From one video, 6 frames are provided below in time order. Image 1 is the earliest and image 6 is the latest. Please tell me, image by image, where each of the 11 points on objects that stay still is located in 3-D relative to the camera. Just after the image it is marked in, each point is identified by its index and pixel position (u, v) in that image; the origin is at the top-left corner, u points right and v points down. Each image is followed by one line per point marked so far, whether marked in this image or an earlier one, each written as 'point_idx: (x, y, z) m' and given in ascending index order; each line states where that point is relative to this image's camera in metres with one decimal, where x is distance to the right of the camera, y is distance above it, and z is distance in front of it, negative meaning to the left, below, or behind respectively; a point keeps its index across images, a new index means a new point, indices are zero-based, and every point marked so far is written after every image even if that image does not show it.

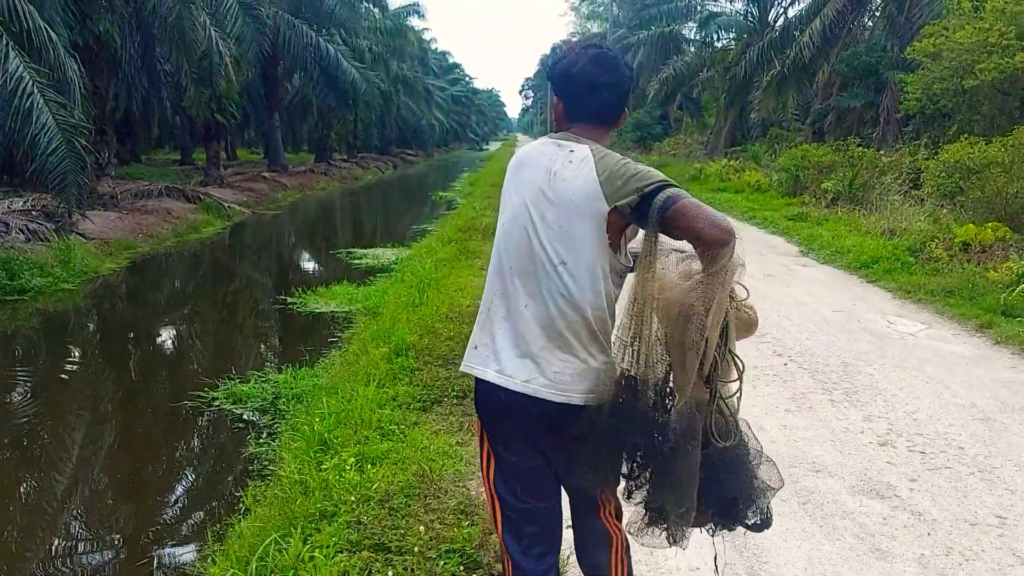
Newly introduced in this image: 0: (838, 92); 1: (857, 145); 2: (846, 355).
0: (+7.3, +4.4, +19.6) m
1: (+5.6, +2.3, +14.1) m
2: (+1.8, -0.4, +4.8) m
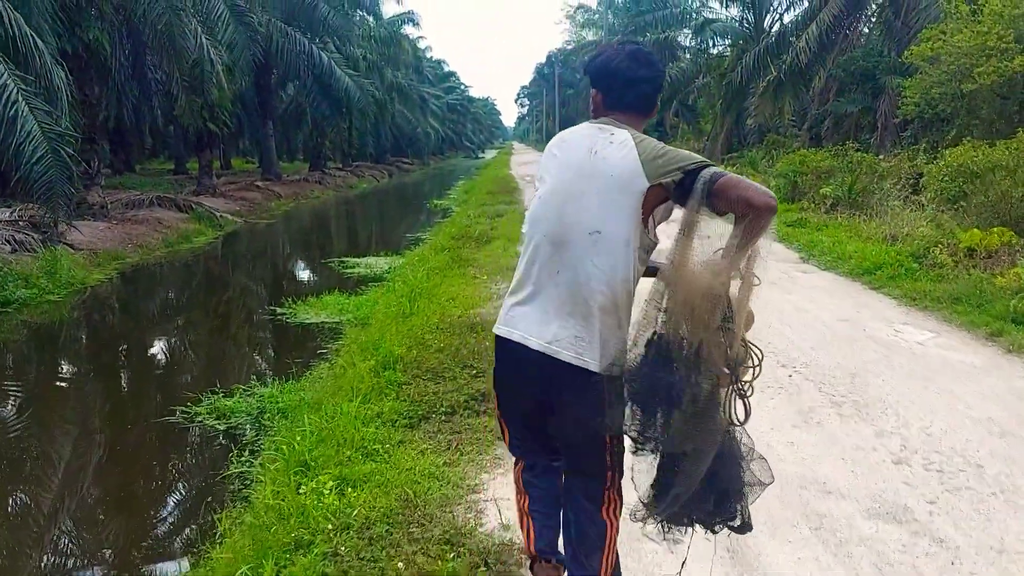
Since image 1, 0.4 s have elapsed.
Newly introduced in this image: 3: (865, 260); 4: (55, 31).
0: (+7.2, +4.3, +19.5) m
1: (+5.5, +2.2, +14.0) m
2: (+1.8, -0.4, +4.6) m
3: (+3.1, +0.3, +7.8) m
4: (-7.3, +4.1, +13.9) m
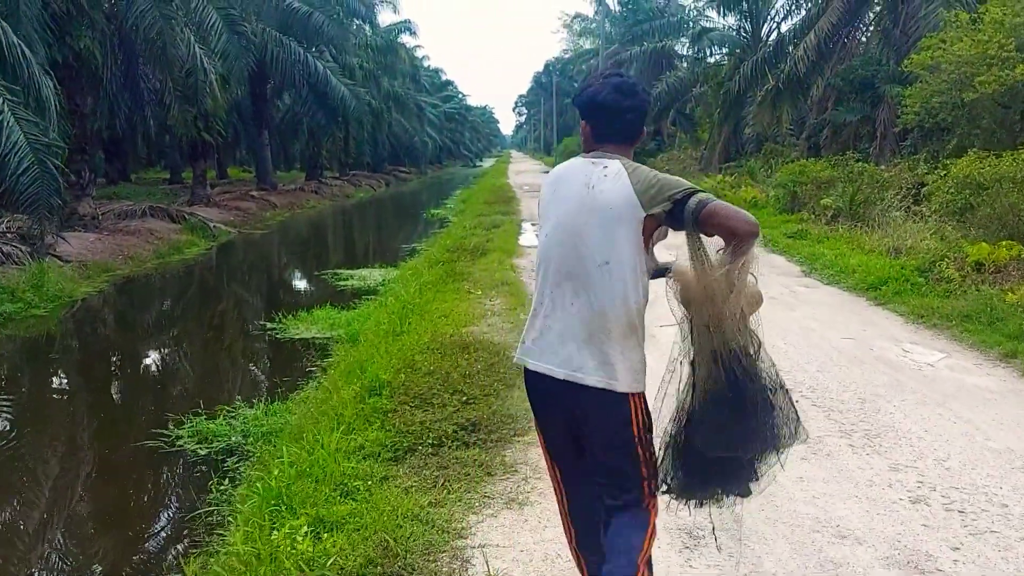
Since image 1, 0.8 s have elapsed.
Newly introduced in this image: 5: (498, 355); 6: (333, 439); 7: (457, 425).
0: (+7.1, +4.0, +19.3) m
1: (+5.4, +2.0, +13.8) m
2: (+1.8, -0.5, +4.4) m
3: (+3.1, +0.1, +7.6) m
4: (-7.4, +3.9, +13.7) m
5: (-0.1, -0.4, +5.0) m
6: (-0.8, -0.6, +3.8) m
7: (-0.2, -0.6, +3.8) m
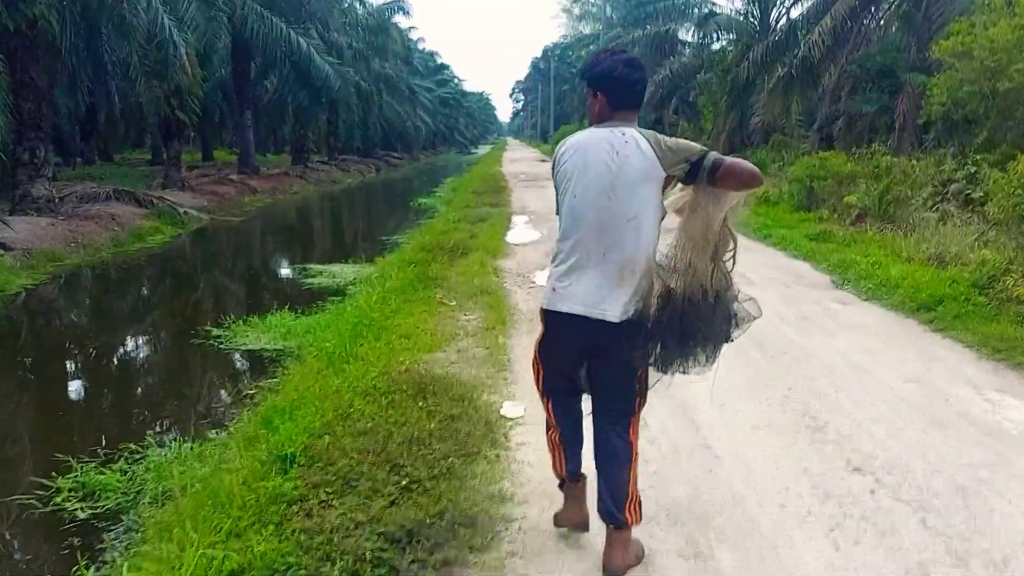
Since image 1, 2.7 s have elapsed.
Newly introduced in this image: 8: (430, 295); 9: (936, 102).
0: (+7.0, +4.0, +18.1) m
1: (+5.3, +2.0, +12.6) m
2: (+1.6, -0.7, +3.2) m
3: (+3.0, 0.0, +6.4) m
4: (-7.5, +4.0, +12.4) m
5: (-0.2, -0.5, +3.8) m
6: (-0.9, -0.8, +2.5) m
7: (-0.4, -0.7, +2.6) m
8: (-0.6, 0.0, +6.7) m
9: (+6.2, +2.7, +12.6) m
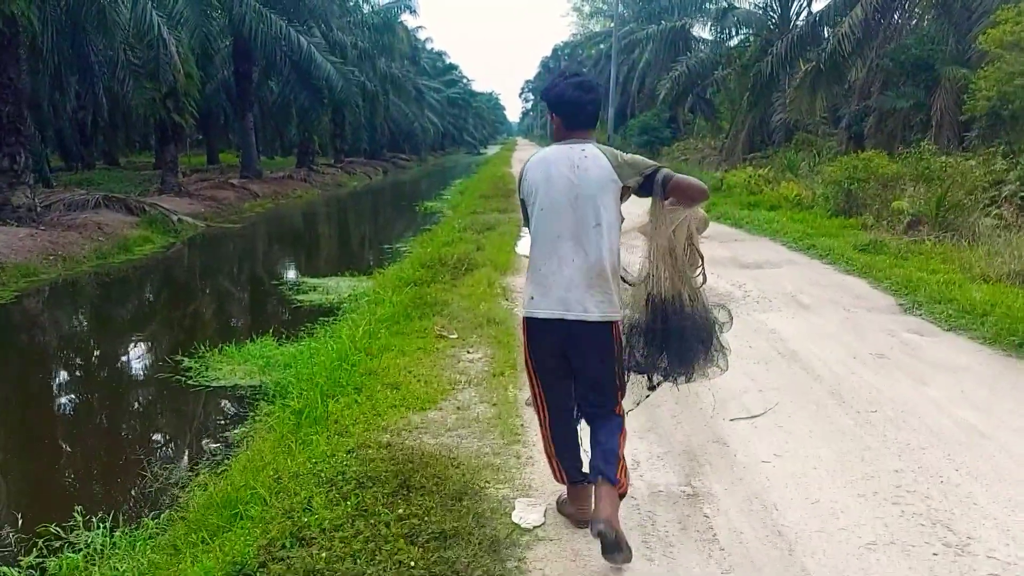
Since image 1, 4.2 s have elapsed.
0: (+7.2, +3.8, +17.0) m
1: (+5.4, +1.8, +11.5) m
2: (+1.7, -0.8, +2.1) m
3: (+3.0, -0.2, +5.3) m
4: (-7.3, +3.8, +11.5) m
5: (-0.2, -0.7, +2.8) m
6: (-0.9, -1.0, +1.5) m
7: (-0.3, -0.9, +1.5) m
8: (-0.5, -0.2, +5.7) m
9: (+6.3, +2.5, +11.5) m
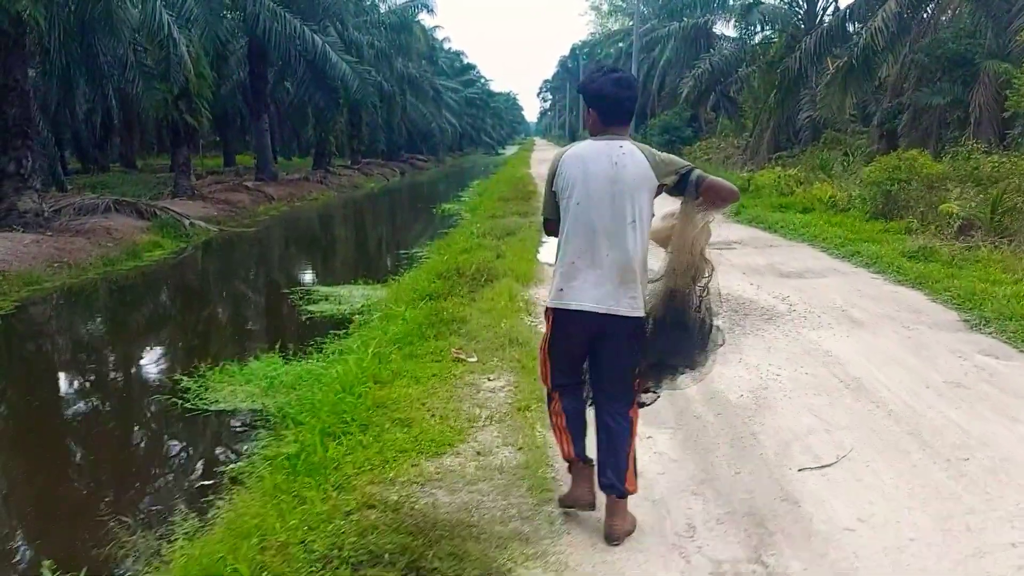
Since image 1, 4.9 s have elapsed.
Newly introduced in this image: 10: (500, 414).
0: (+7.6, +3.8, +16.3) m
1: (+5.7, +1.7, +10.8) m
2: (+1.7, -0.9, +1.6) m
3: (+3.2, -0.3, +4.7) m
4: (-7.1, +3.7, +11.1) m
5: (-0.1, -0.8, +2.3) m
6: (-0.8, -1.1, +1.0) m
7: (-0.3, -1.0, +1.0) m
8: (-0.4, -0.3, +5.2) m
9: (+6.6, +2.4, +10.8) m
10: (0.0, -0.6, +3.9) m
